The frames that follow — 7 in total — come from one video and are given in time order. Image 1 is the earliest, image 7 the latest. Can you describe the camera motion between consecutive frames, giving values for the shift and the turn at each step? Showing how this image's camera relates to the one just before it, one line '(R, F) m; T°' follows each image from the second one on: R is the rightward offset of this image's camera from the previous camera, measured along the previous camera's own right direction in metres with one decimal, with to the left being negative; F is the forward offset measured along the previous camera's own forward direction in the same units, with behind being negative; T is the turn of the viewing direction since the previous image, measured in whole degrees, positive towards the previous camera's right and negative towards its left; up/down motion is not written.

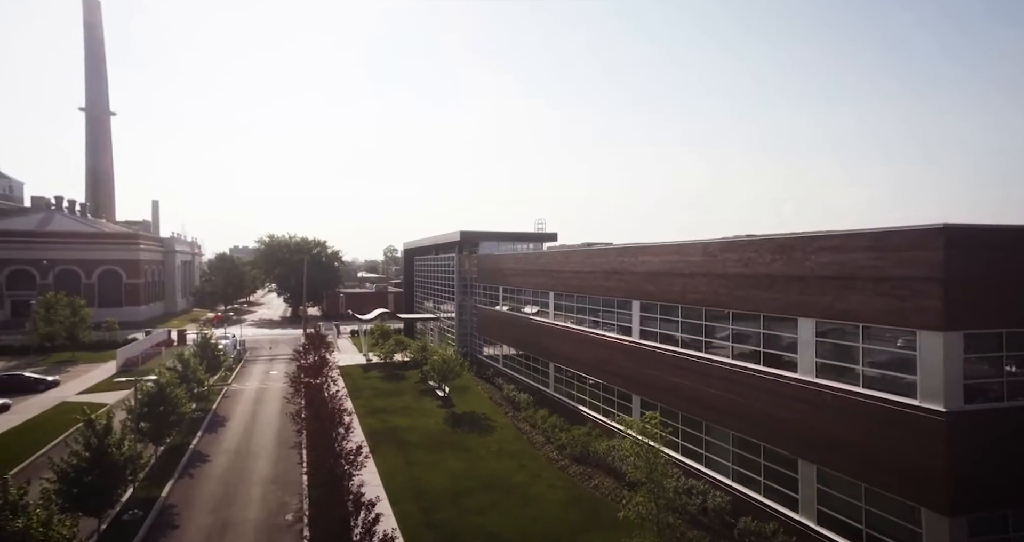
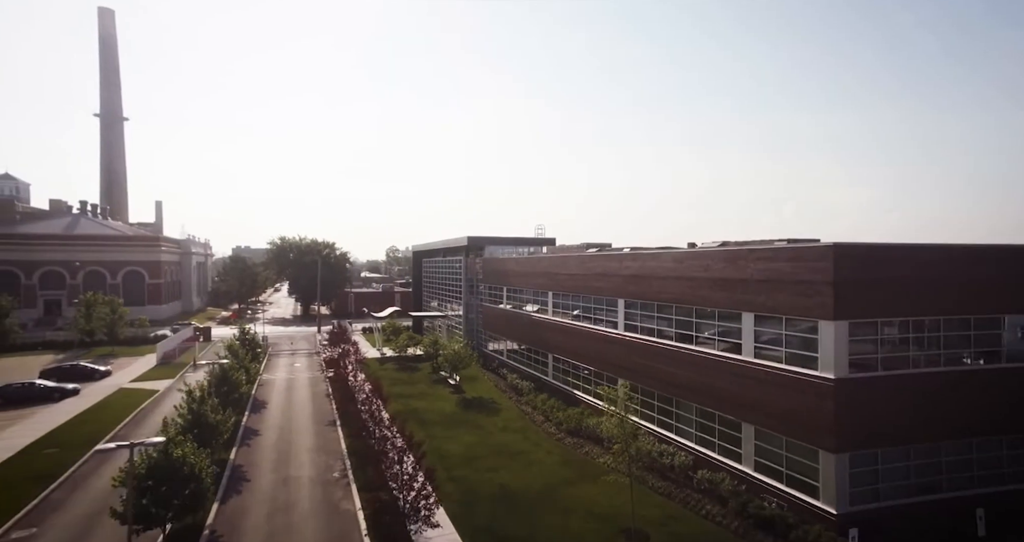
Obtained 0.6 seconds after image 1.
(-0.1, -2.9) m; 0°
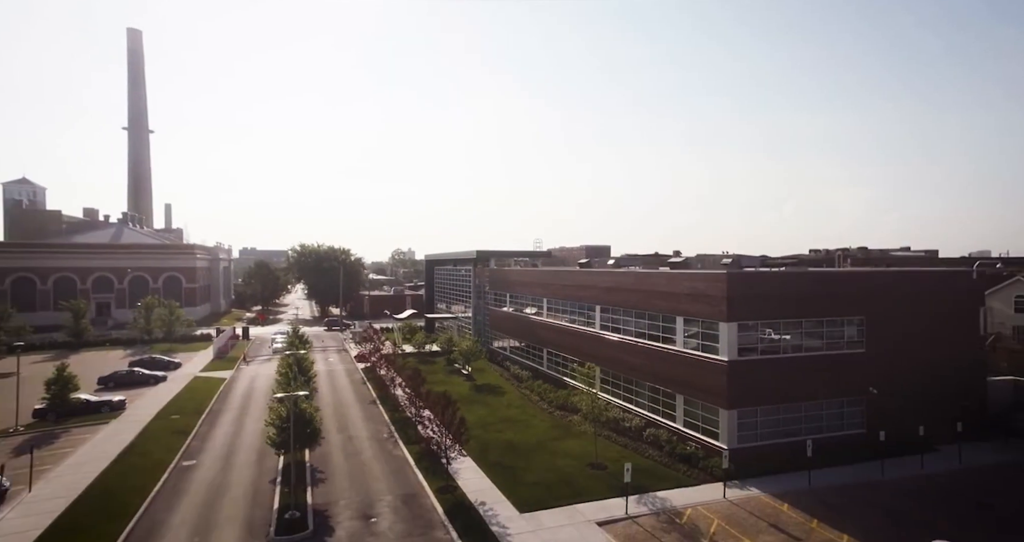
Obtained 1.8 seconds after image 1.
(-0.1, -5.6) m; 0°
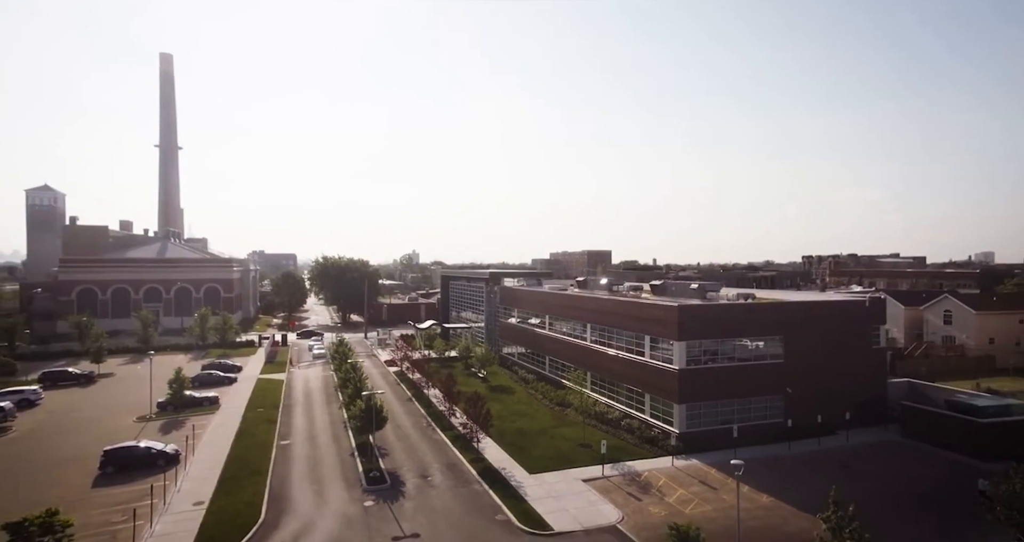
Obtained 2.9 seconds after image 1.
(-0.3, -6.3) m; 0°
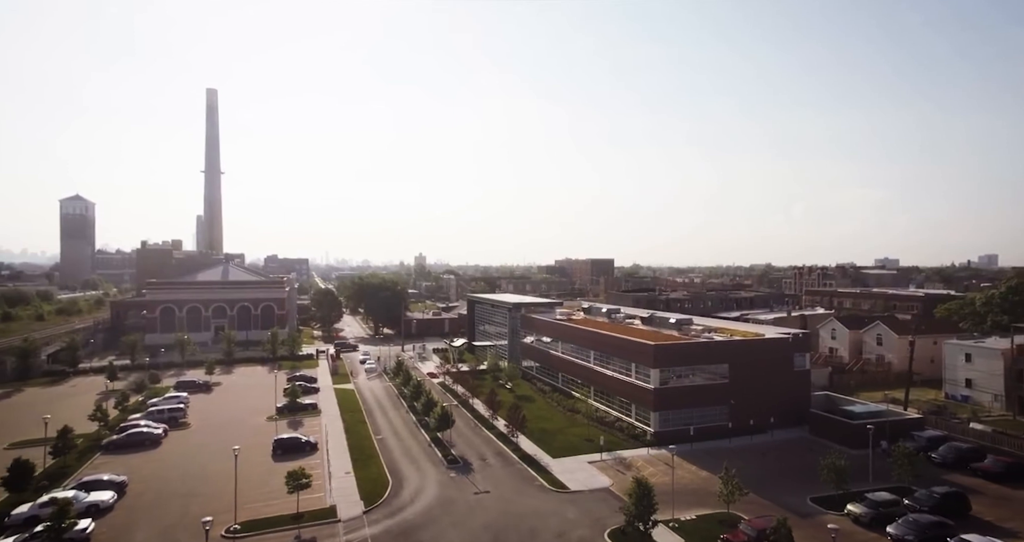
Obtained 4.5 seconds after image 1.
(-1.3, -10.1) m; 0°
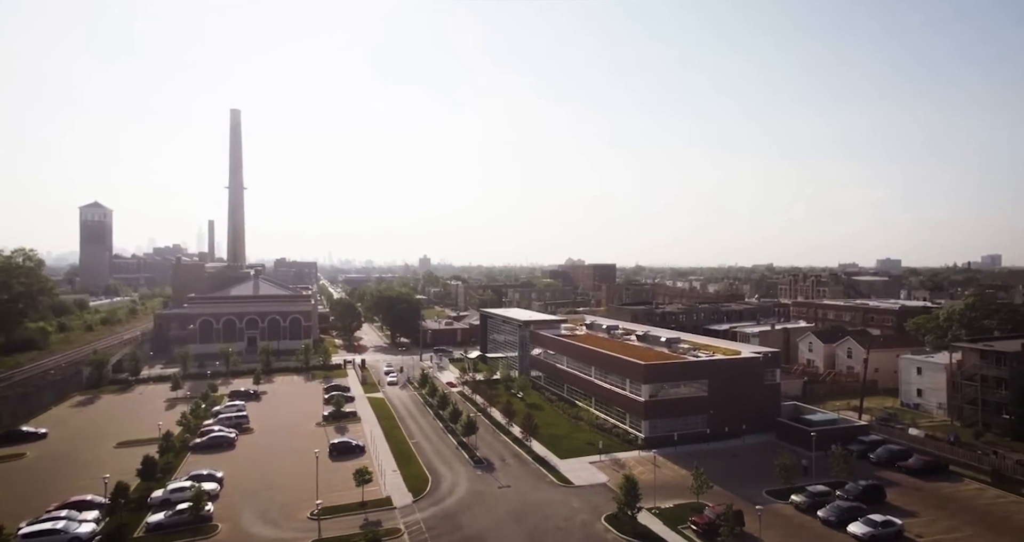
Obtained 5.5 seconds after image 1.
(-0.7, -6.3) m; 0°
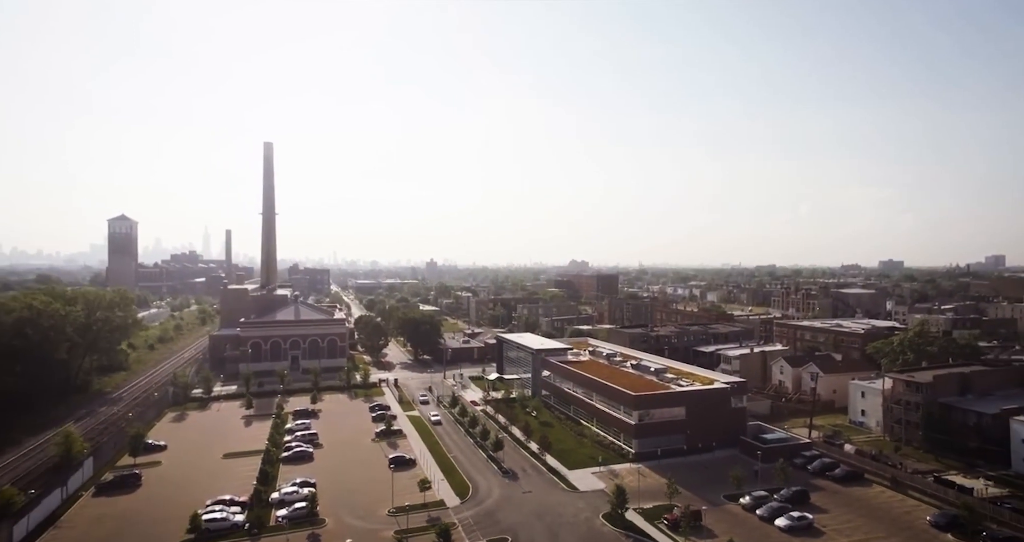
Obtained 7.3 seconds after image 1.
(-1.2, -10.3) m; 0°
